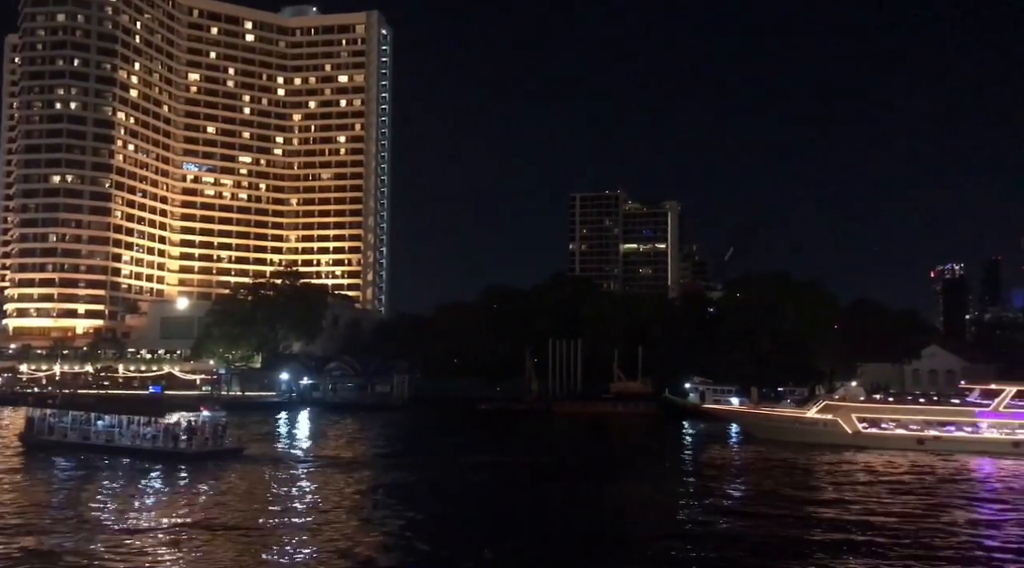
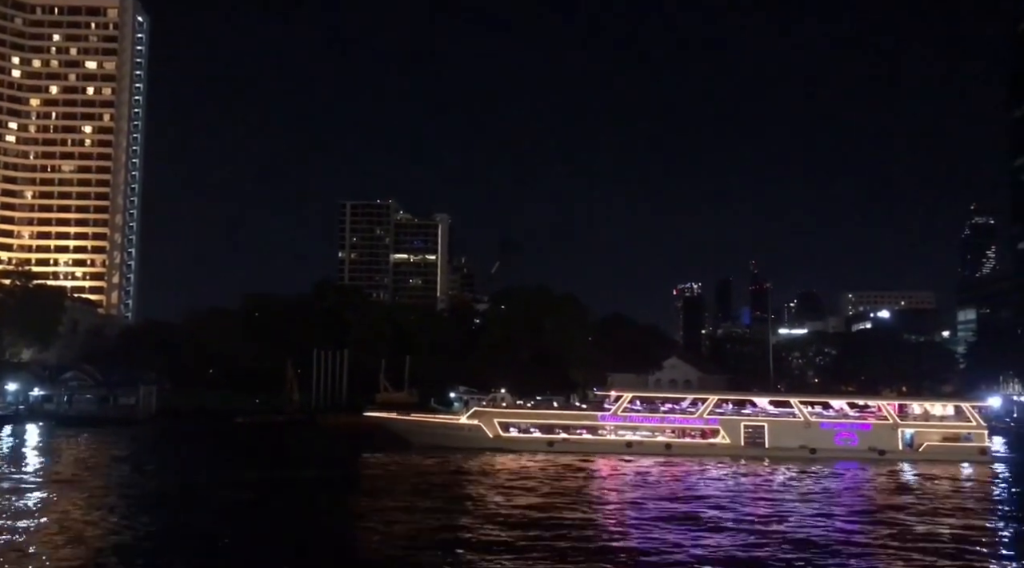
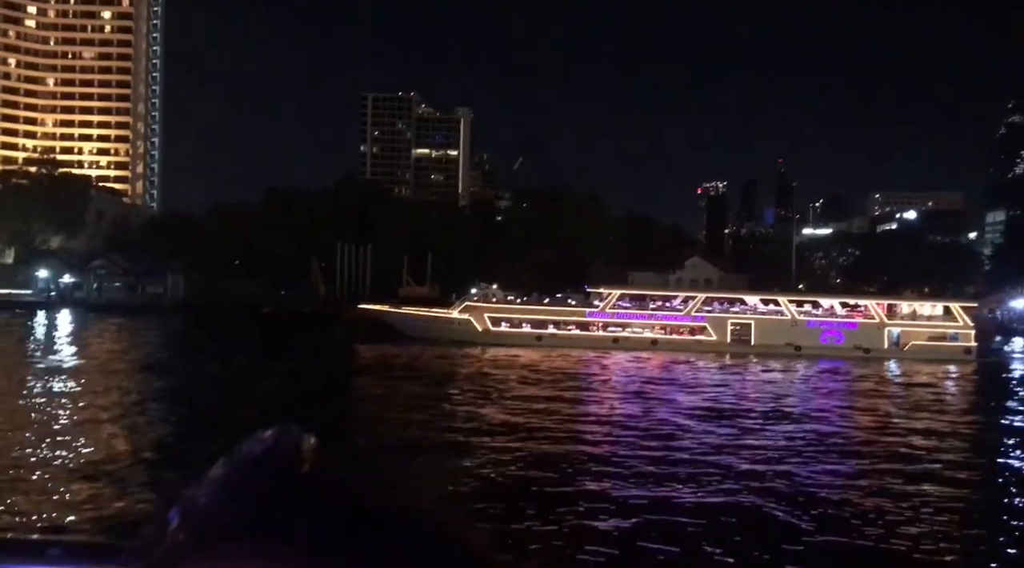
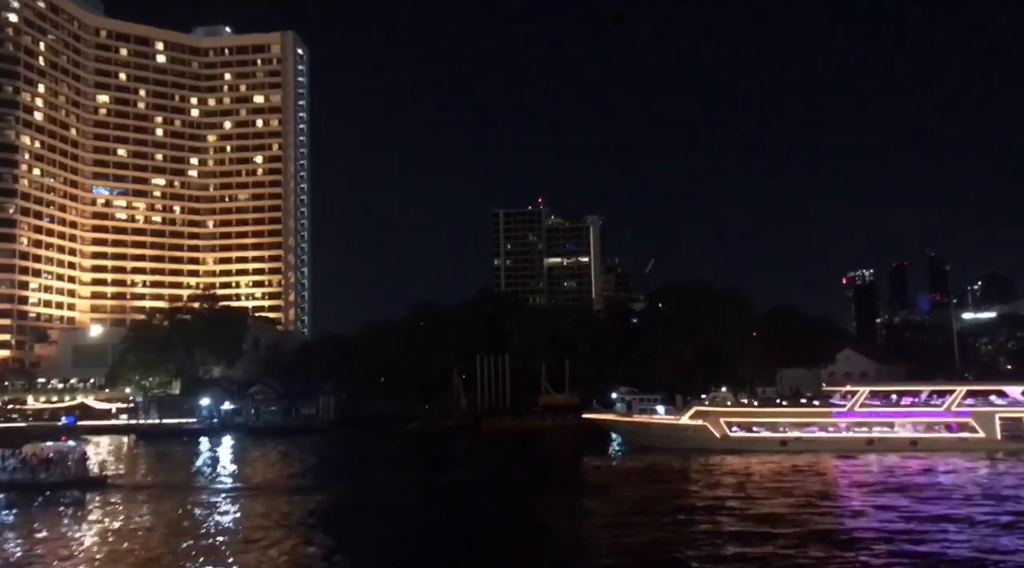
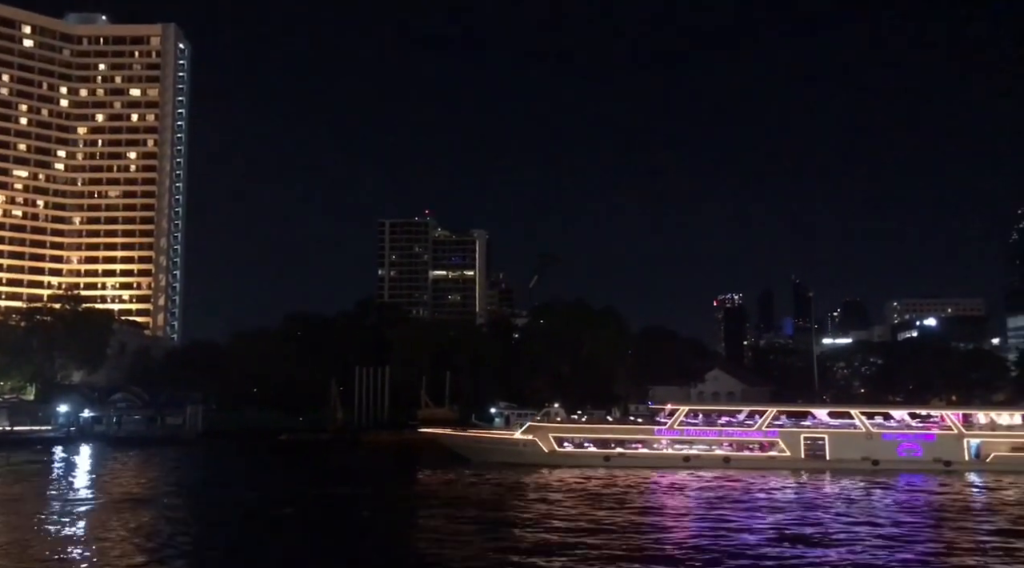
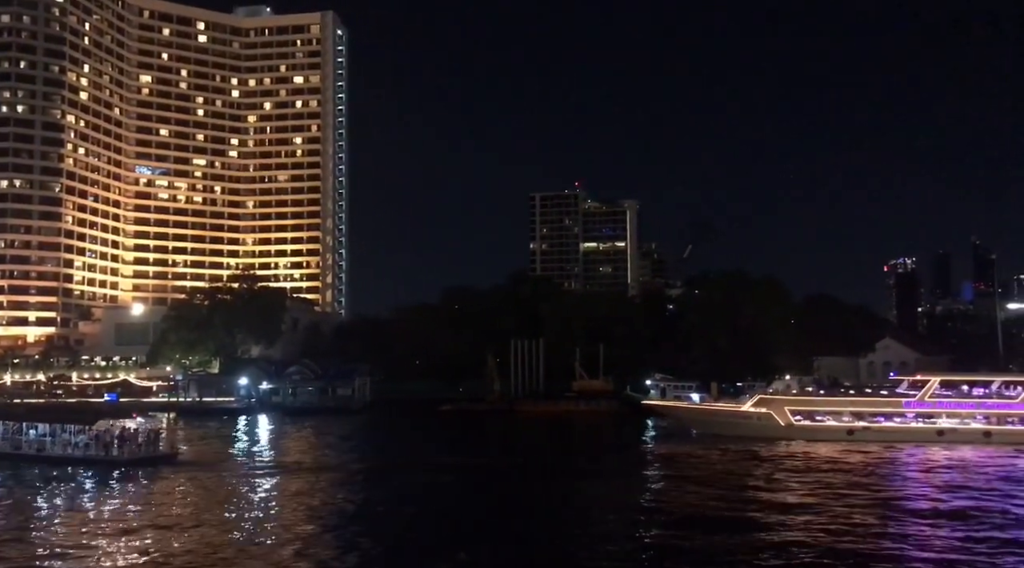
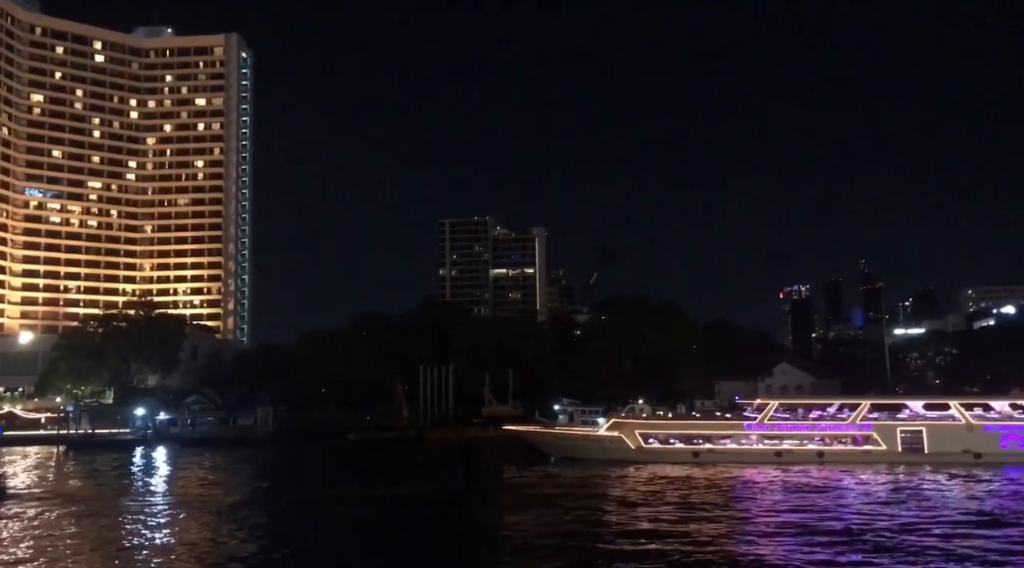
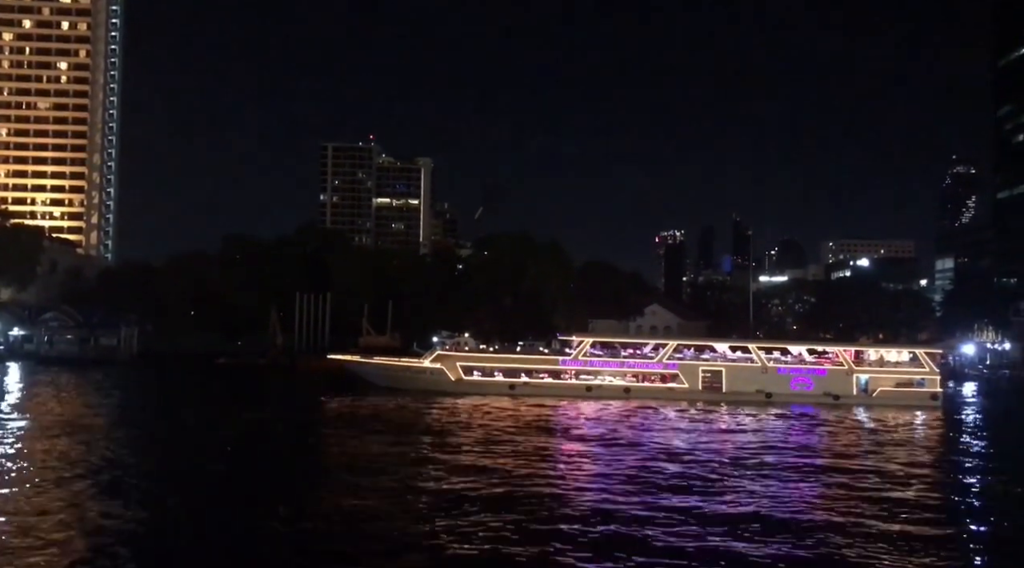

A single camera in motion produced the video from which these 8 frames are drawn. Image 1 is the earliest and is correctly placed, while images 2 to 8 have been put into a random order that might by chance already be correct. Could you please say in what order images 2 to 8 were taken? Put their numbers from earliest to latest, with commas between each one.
6, 4, 7, 5, 2, 8, 3
